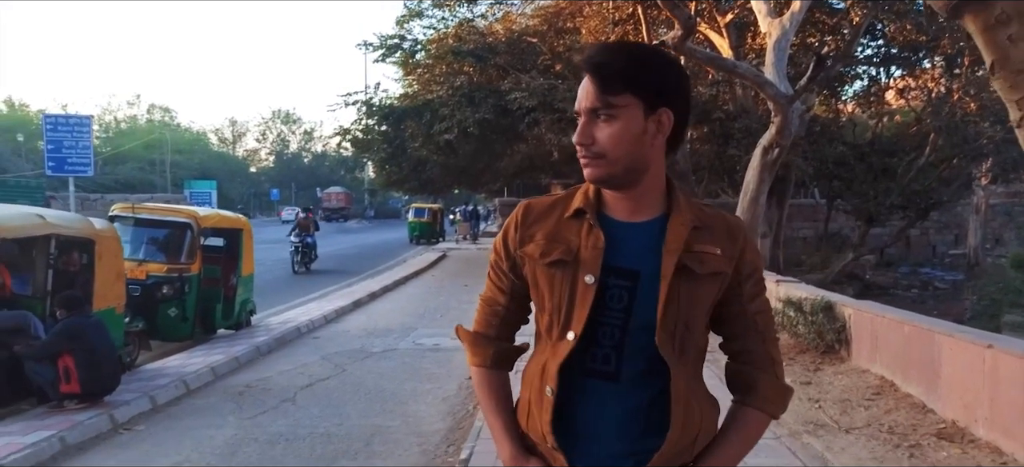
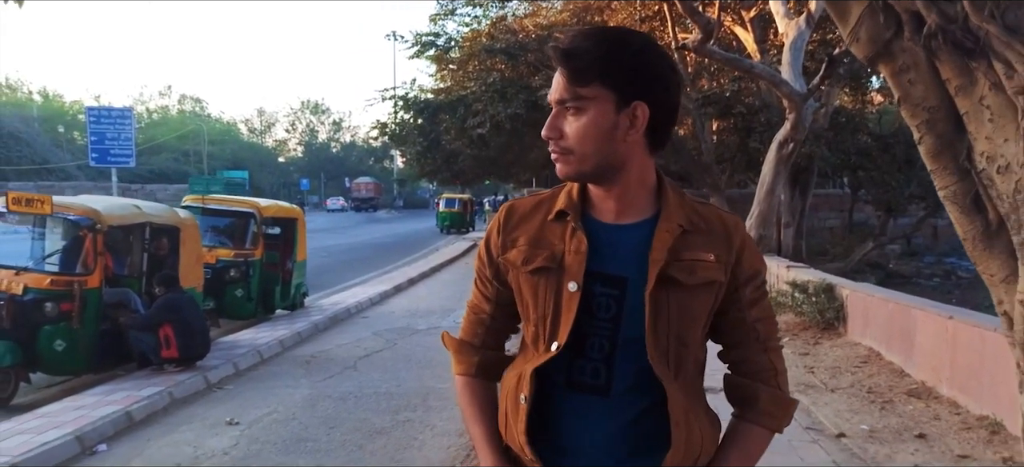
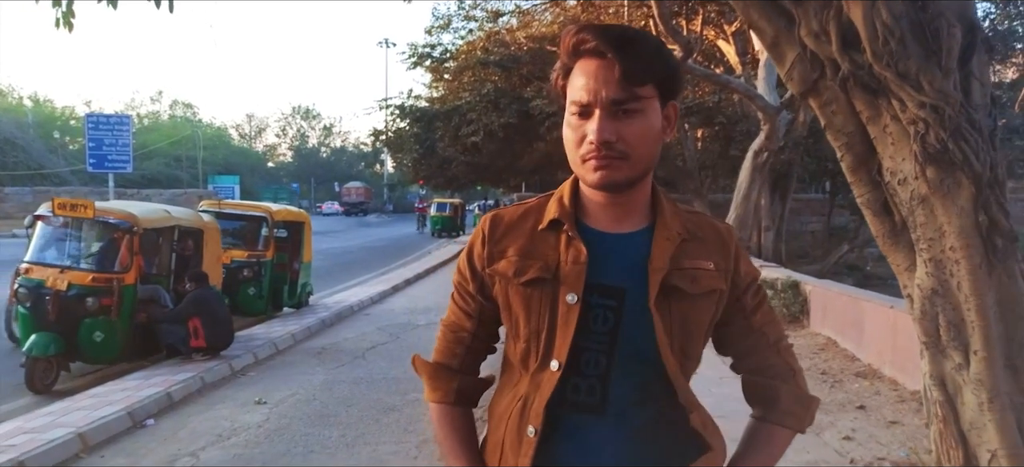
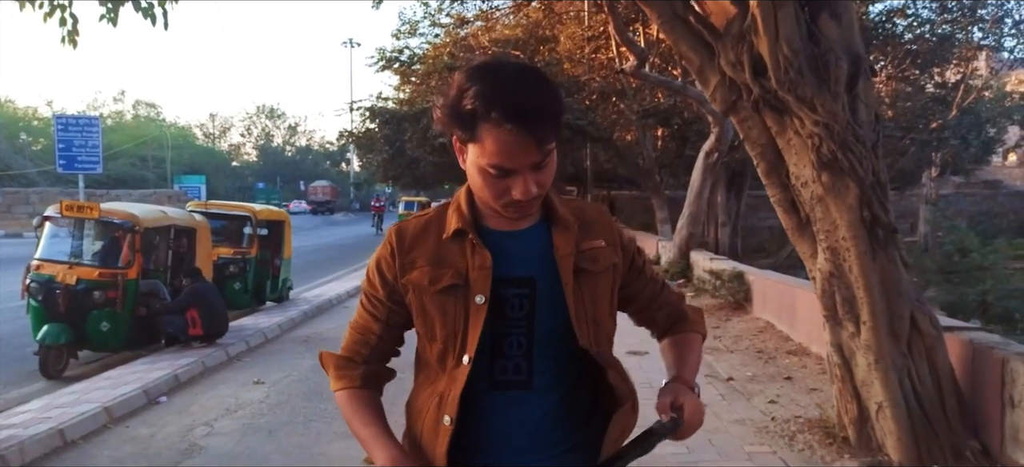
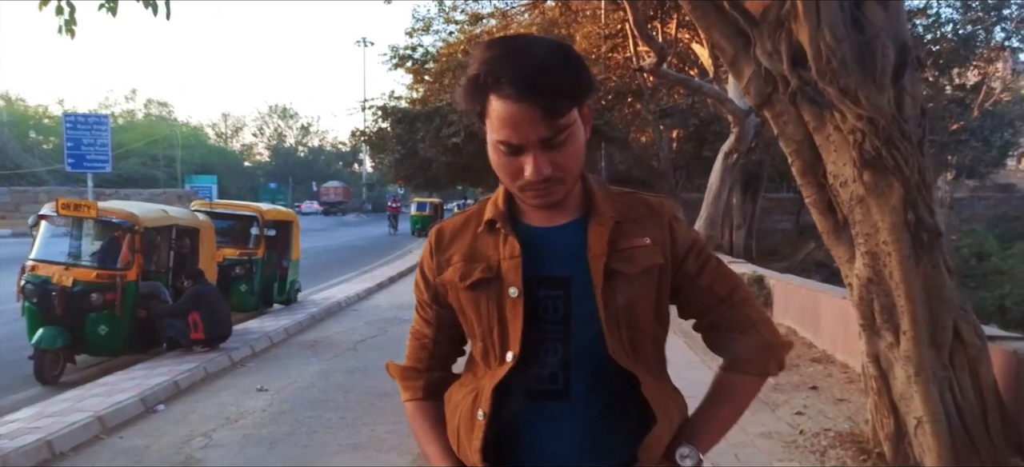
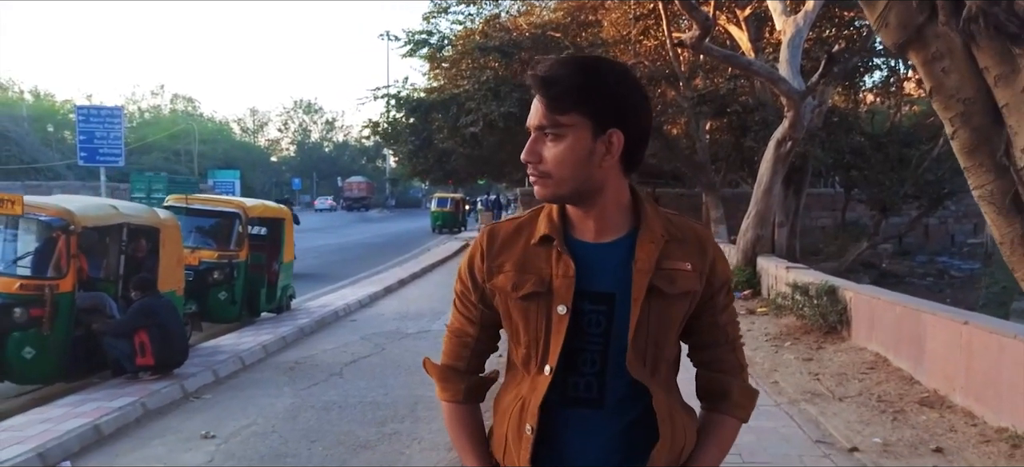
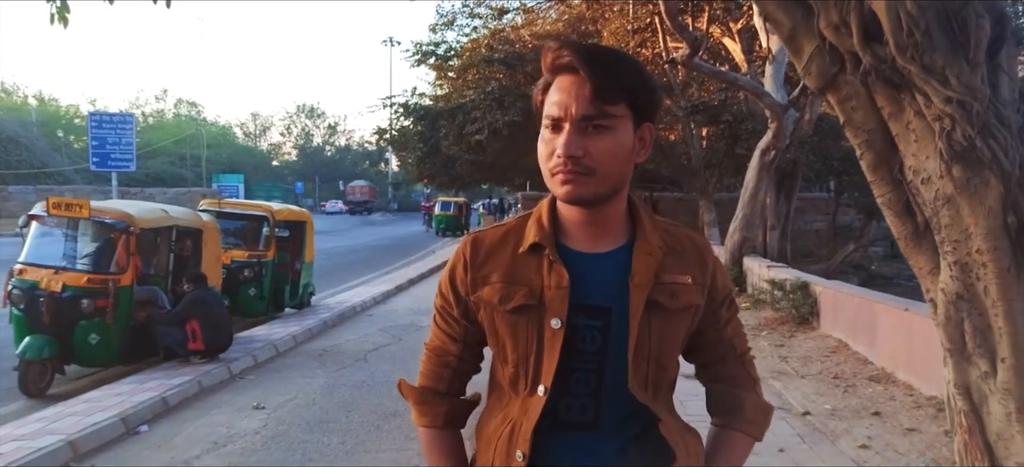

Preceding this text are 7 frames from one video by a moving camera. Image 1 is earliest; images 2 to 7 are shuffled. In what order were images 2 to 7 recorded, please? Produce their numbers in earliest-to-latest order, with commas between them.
6, 2, 7, 3, 5, 4
